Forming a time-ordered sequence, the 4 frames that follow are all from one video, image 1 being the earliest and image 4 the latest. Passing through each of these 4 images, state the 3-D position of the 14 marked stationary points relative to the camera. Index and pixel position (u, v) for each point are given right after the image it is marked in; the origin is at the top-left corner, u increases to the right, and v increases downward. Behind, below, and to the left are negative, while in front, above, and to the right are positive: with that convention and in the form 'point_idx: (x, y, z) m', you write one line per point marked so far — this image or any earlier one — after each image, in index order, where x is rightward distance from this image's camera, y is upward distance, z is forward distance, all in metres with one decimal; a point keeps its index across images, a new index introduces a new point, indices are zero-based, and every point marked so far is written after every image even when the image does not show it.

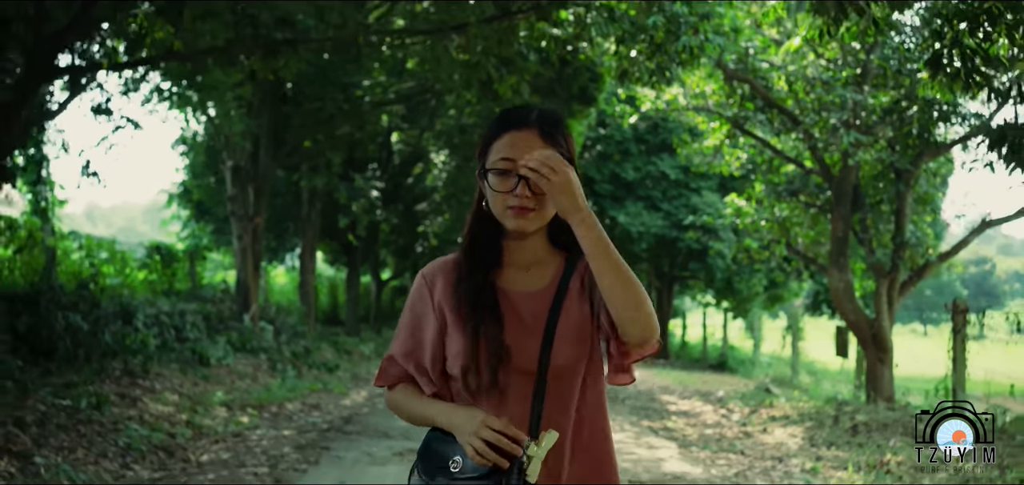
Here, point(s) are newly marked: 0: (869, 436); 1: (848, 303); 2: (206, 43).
0: (+3.5, -1.9, +8.9) m
1: (+4.0, -0.7, +10.8) m
2: (-3.2, +2.1, +9.3) m
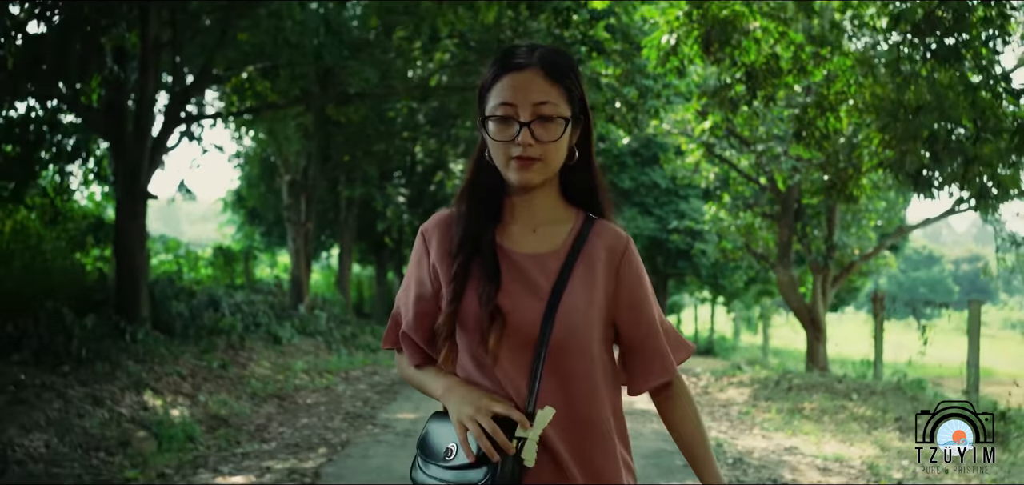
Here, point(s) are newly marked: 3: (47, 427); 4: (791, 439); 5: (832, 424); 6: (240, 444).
0: (+3.7, -1.9, +11.6) m
1: (+4.2, -0.8, +13.5) m
2: (-3.0, +2.1, +12.0) m
3: (-3.6, -1.4, +6.9) m
4: (+2.7, -1.9, +8.6) m
5: (+3.4, -1.9, +9.6) m
6: (-2.3, -1.7, +7.6) m
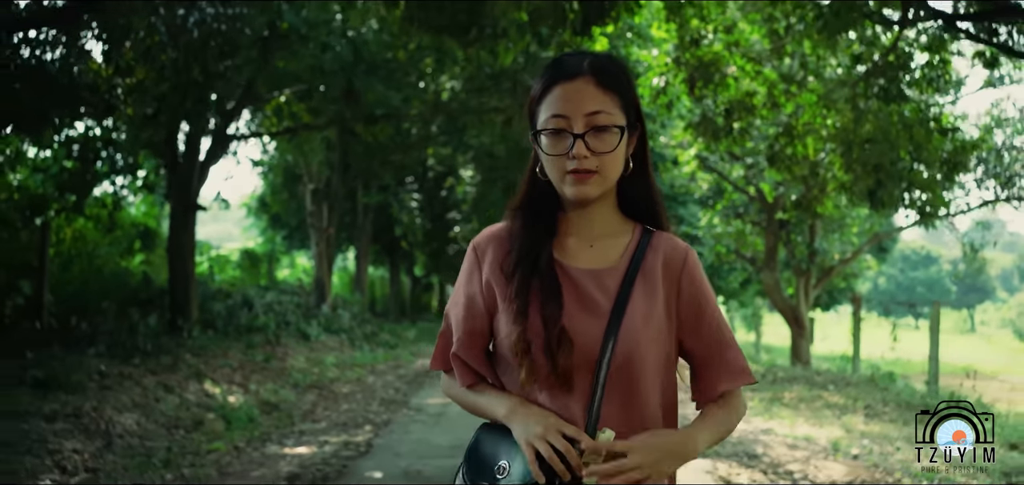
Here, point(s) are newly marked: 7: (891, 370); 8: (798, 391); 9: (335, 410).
0: (+3.8, -2.0, +12.8) m
1: (+4.4, -0.8, +14.8) m
2: (-2.8, +2.0, +13.3) m
3: (-3.5, -1.5, +8.2) m
4: (+2.8, -2.0, +9.9) m
5: (+3.5, -2.0, +10.9) m
6: (-2.1, -1.8, +8.8) m
7: (+5.3, -1.8, +12.6) m
8: (+3.8, -1.9, +11.8) m
9: (-1.9, -1.8, +9.5) m
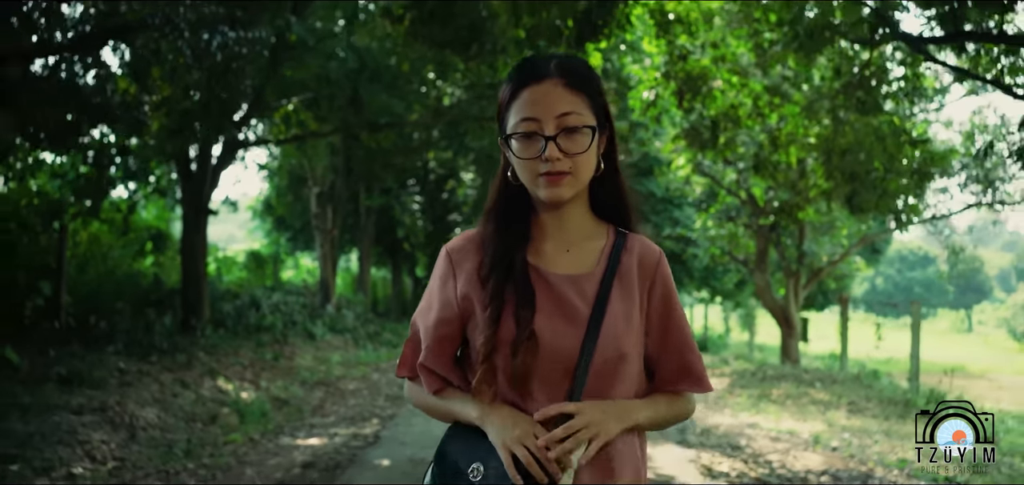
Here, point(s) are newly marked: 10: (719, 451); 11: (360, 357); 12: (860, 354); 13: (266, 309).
0: (+3.8, -2.1, +13.3) m
1: (+4.4, -0.9, +15.3) m
2: (-2.8, +1.9, +13.8) m
3: (-3.5, -1.6, +8.7) m
4: (+2.8, -2.0, +10.4) m
5: (+3.5, -2.1, +11.3) m
6: (-2.2, -1.8, +9.3) m
7: (+5.3, -1.8, +13.1) m
8: (+3.7, -2.0, +12.3) m
9: (-1.9, -1.8, +10.0) m
10: (+1.8, -1.8, +7.8) m
11: (-2.6, -1.9, +15.2) m
12: (+5.4, -1.7, +13.9) m
13: (-4.4, -1.2, +15.9) m
